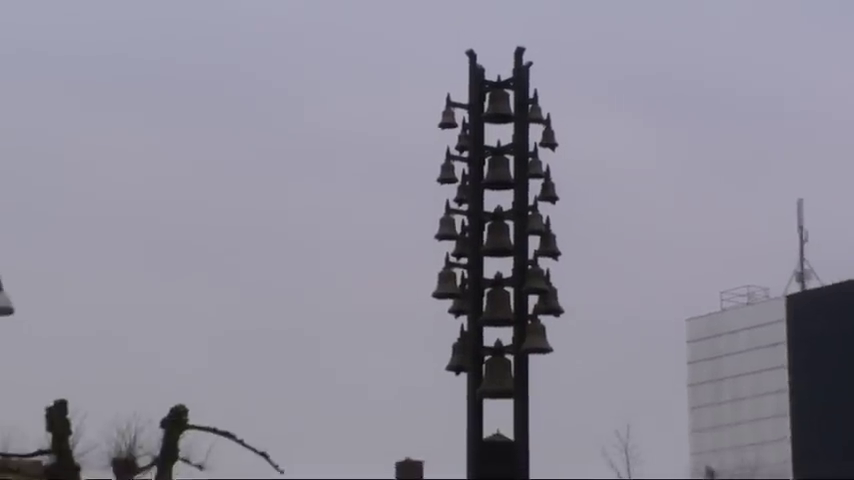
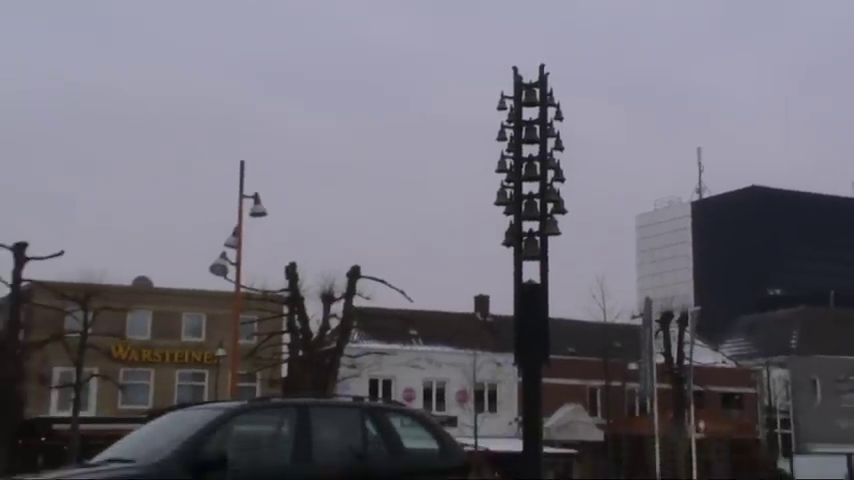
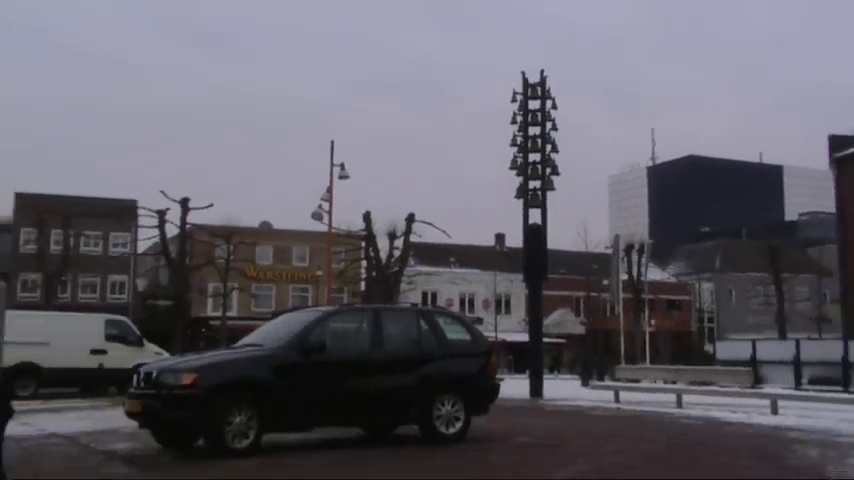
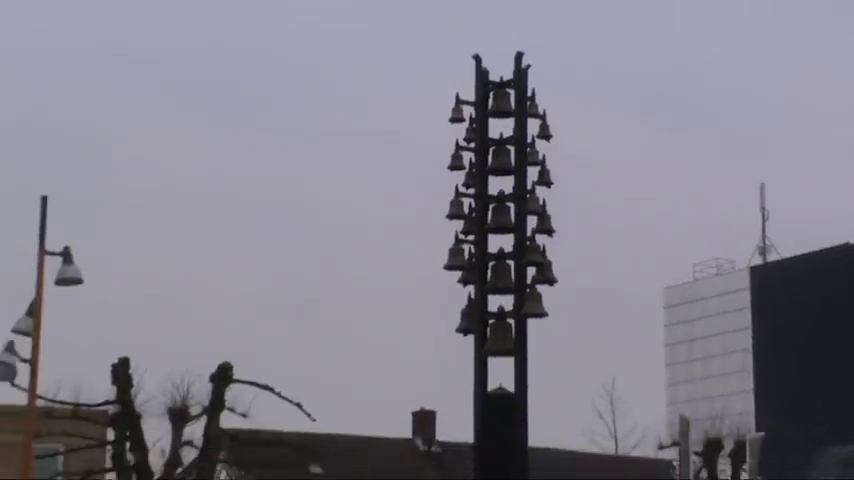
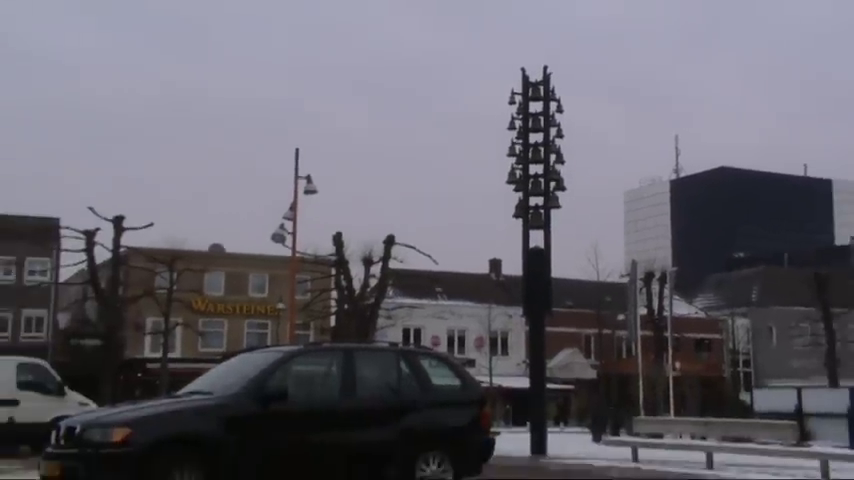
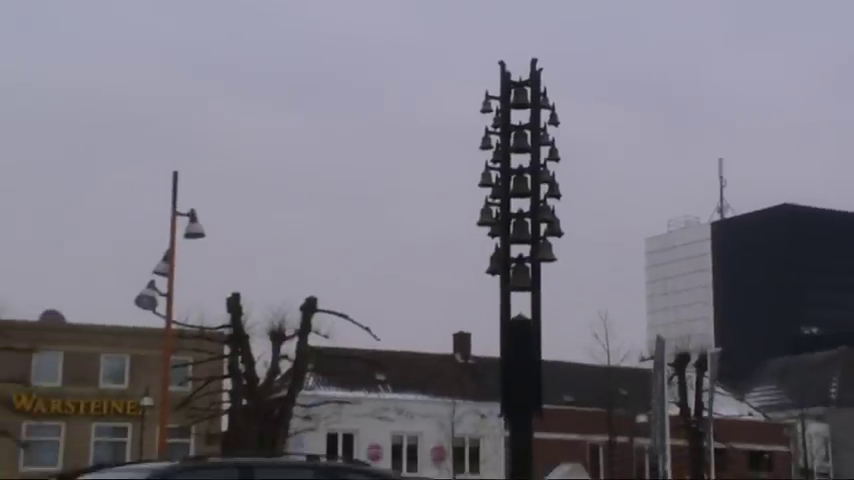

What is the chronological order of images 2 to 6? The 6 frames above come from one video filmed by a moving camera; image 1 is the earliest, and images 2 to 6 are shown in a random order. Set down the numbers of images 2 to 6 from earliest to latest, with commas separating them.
4, 6, 2, 5, 3
